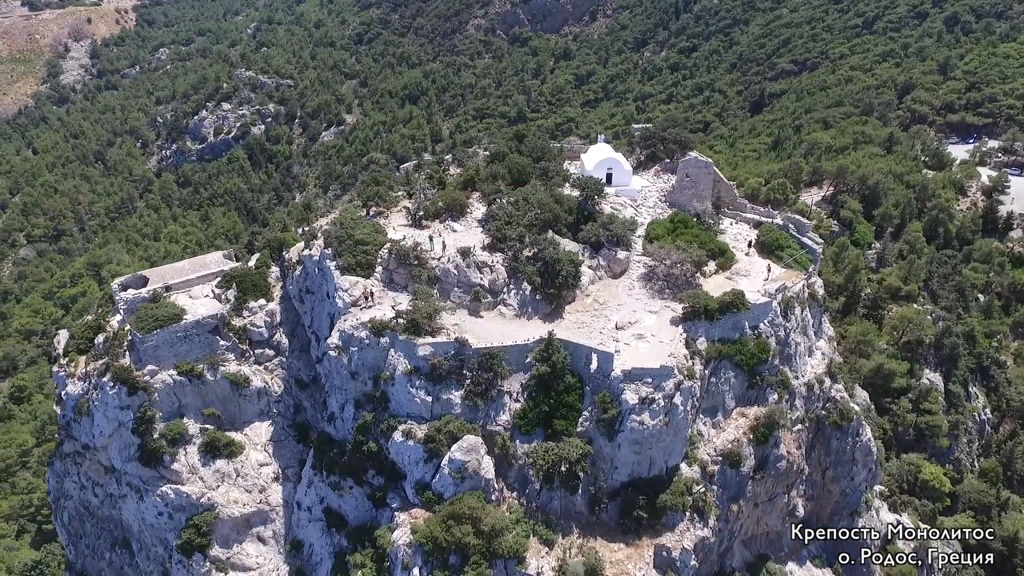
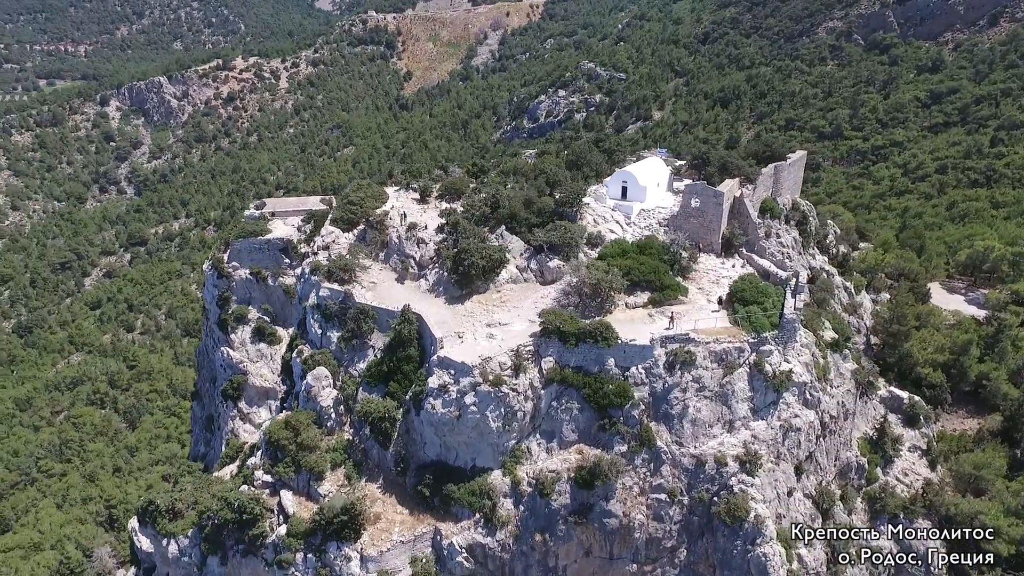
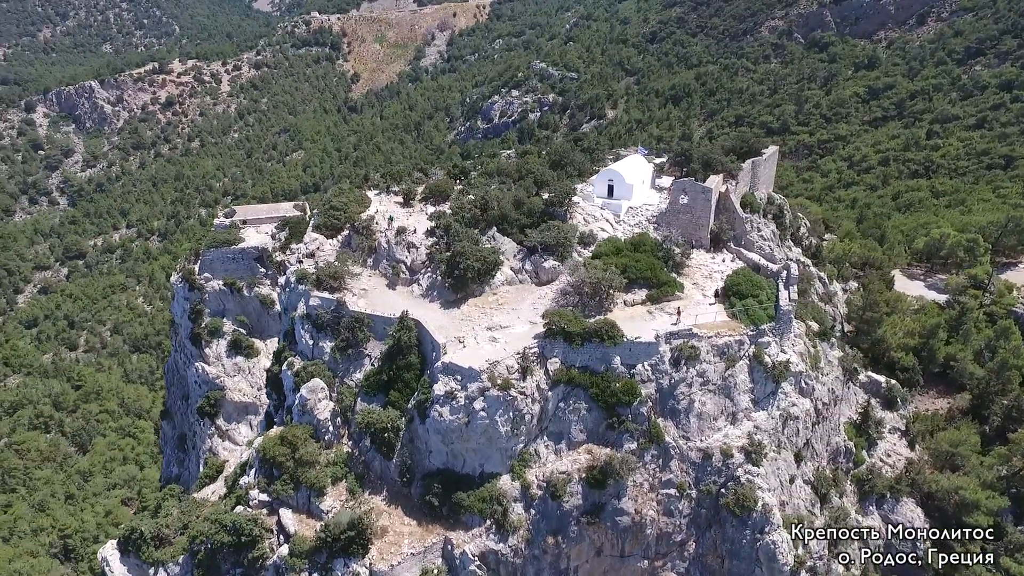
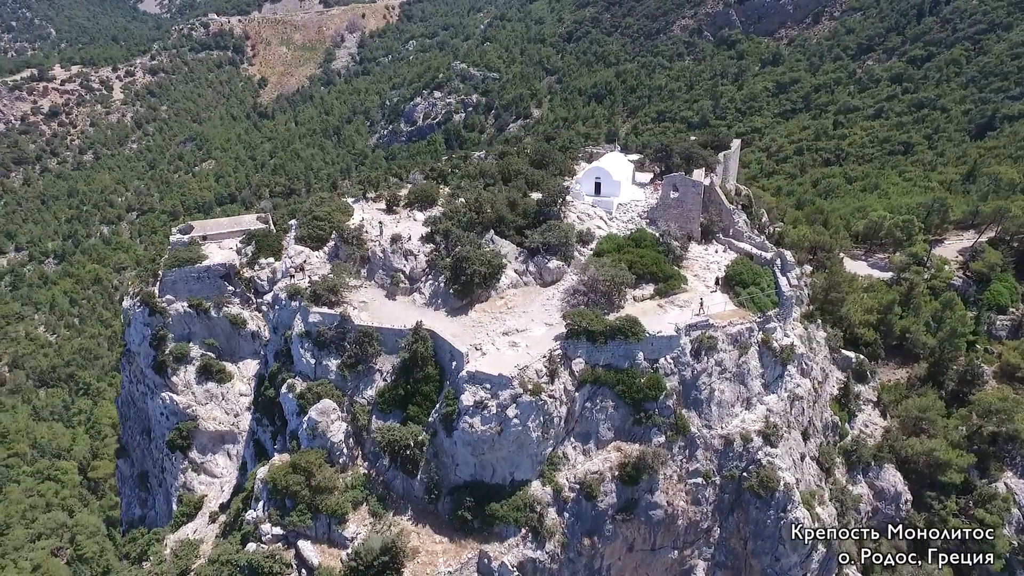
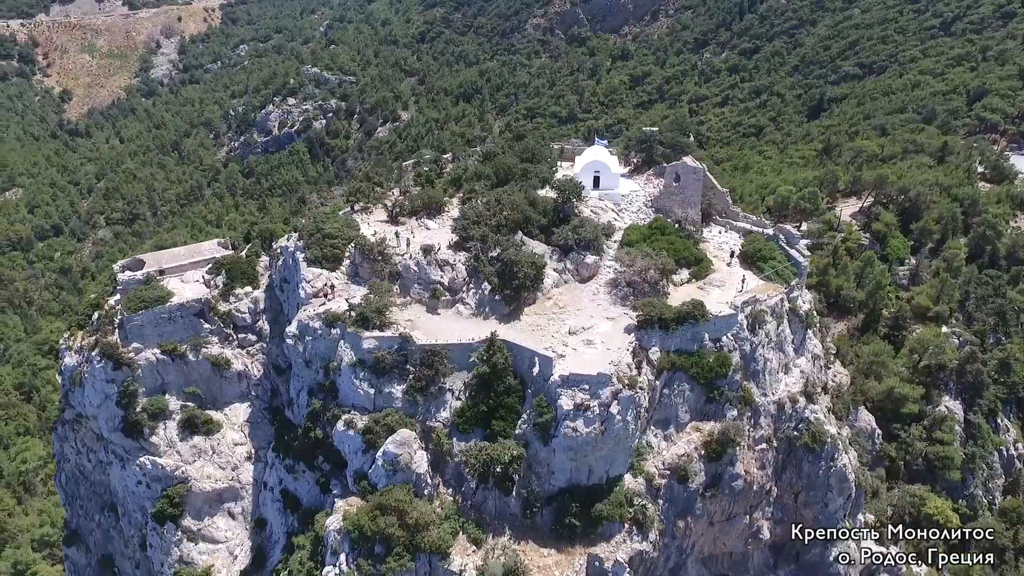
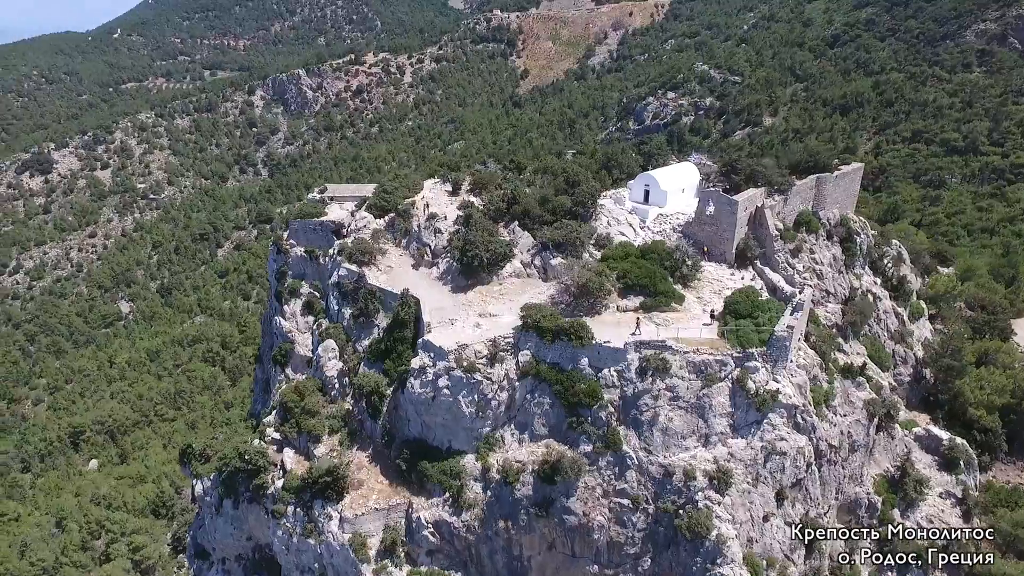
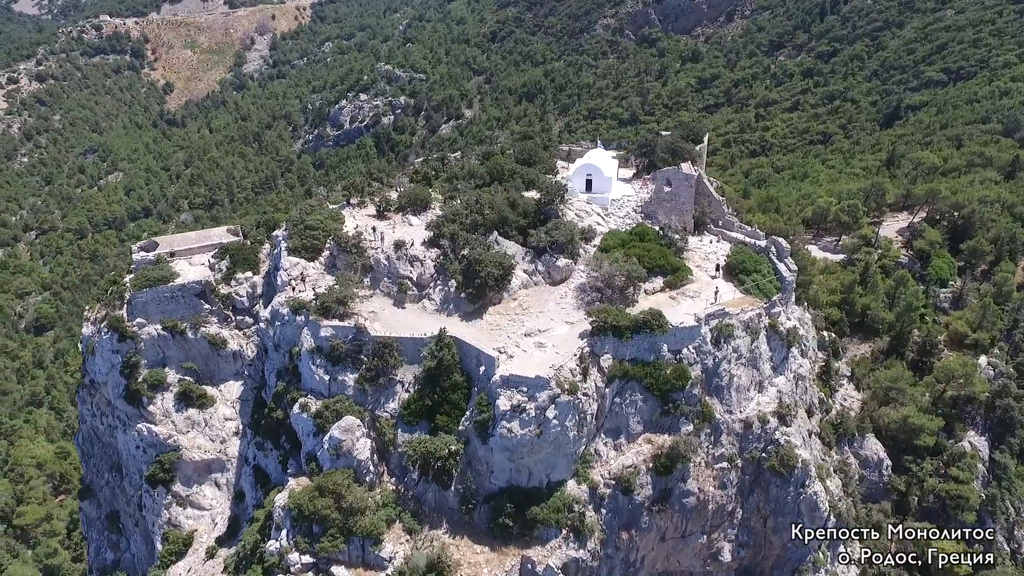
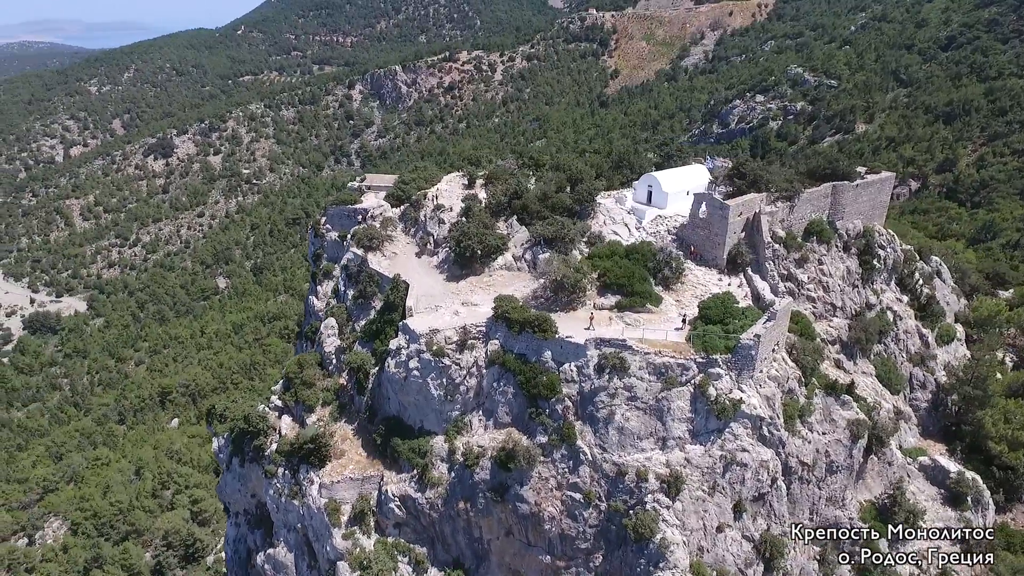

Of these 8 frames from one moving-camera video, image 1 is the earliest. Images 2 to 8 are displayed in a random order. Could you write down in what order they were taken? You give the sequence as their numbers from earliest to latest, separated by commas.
5, 7, 4, 3, 2, 6, 8
